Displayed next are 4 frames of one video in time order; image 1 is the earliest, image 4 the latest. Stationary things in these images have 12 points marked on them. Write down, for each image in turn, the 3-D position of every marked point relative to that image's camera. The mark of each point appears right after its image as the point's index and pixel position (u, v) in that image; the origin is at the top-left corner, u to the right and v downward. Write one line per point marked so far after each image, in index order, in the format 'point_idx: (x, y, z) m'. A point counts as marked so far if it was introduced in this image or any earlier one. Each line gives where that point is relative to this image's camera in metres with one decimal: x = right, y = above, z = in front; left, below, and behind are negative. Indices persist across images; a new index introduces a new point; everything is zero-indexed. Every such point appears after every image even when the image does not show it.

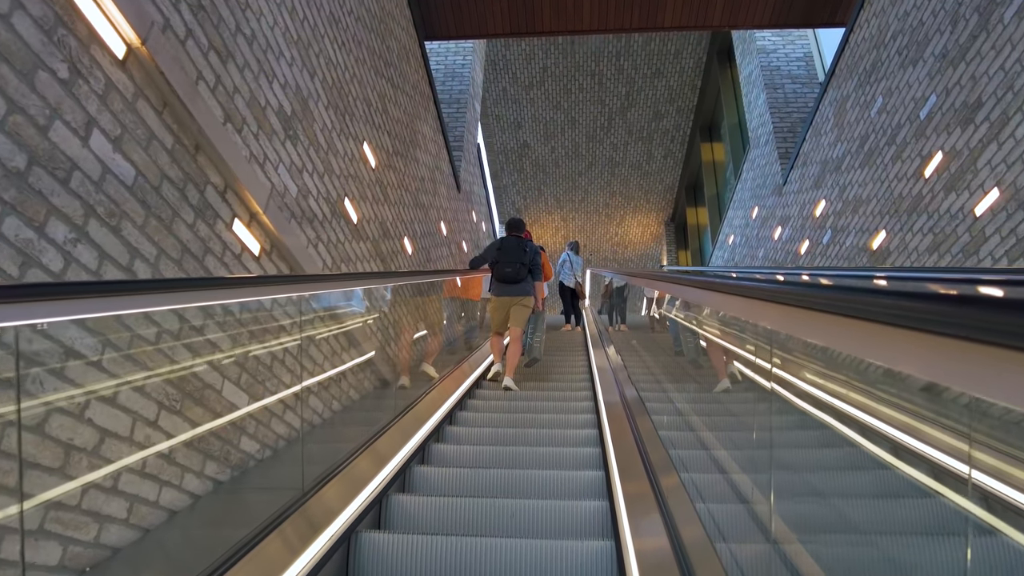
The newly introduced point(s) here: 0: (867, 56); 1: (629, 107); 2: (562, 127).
0: (+2.5, +1.6, +4.8) m
1: (+1.8, +2.8, +10.7) m
2: (+0.8, +2.6, +11.3) m
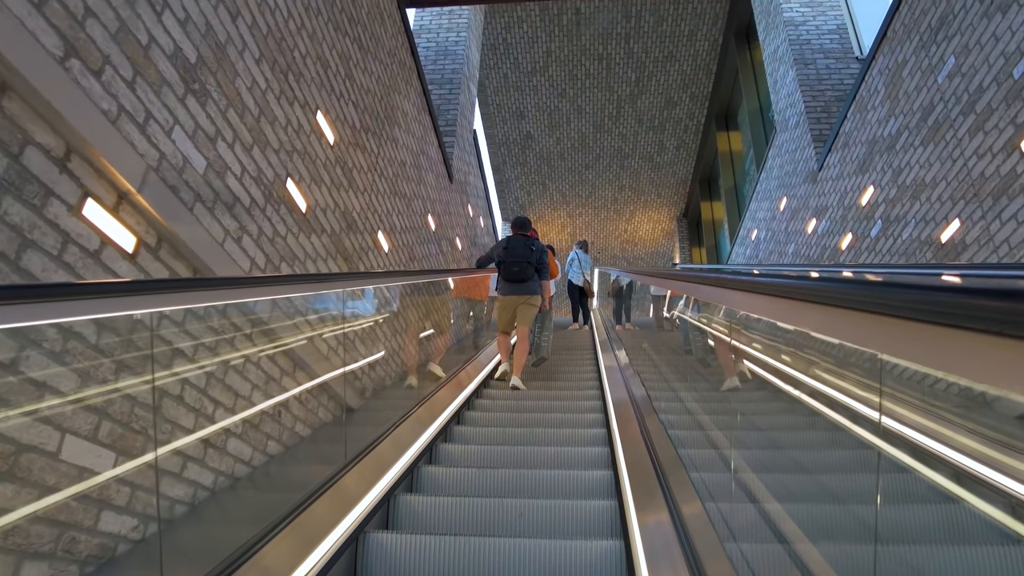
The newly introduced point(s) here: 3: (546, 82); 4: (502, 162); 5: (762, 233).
0: (+2.4, +1.6, +4.2) m
1: (+1.8, +2.8, +10.1) m
2: (+0.8, +2.6, +10.7) m
3: (+0.5, +3.0, +10.1) m
4: (-0.2, +2.2, +12.2) m
5: (+2.7, +0.6, +7.5) m
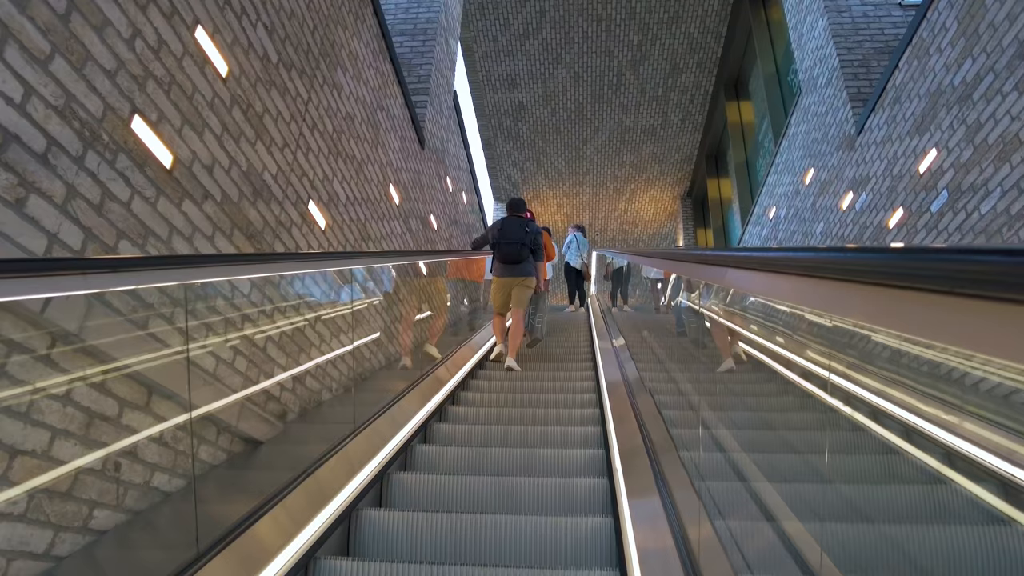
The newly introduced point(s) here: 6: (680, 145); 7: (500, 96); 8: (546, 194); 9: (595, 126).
0: (+2.3, +1.7, +3.5) m
1: (+1.7, +3.0, +9.4) m
2: (+0.7, +2.9, +10.0) m
3: (+0.4, +3.2, +9.3) m
4: (-0.3, +2.5, +11.4) m
5: (+2.6, +0.7, +6.8) m
6: (+2.7, +2.3, +11.3) m
7: (-0.2, +2.8, +10.4) m
8: (+0.6, +1.7, +12.9) m
9: (+1.3, +2.5, +10.9) m
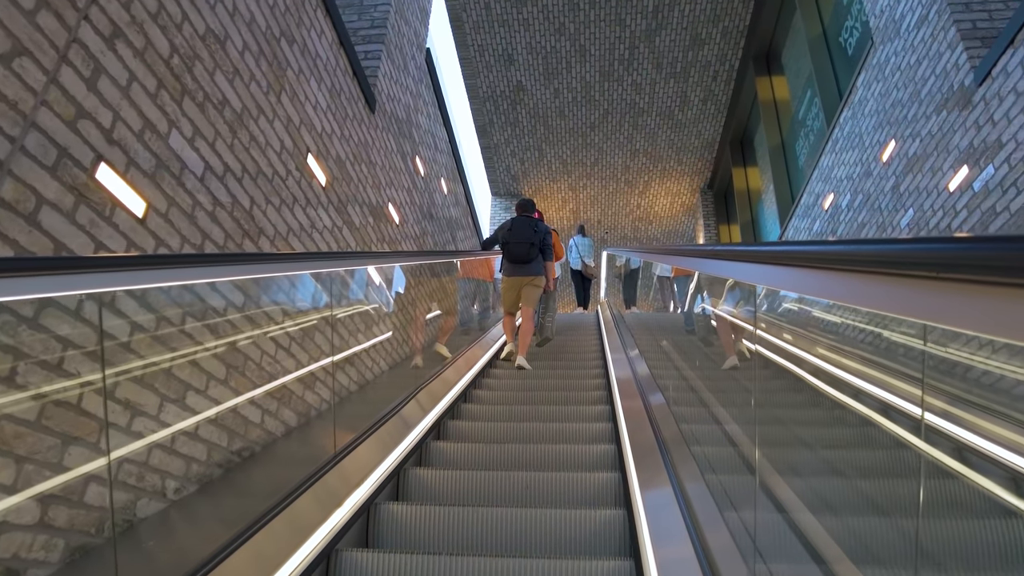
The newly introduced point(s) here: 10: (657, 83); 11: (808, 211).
0: (+2.3, +1.6, +2.4) m
1: (+1.7, +3.0, +8.3) m
2: (+0.7, +2.8, +8.9) m
3: (+0.3, +3.1, +8.3) m
4: (-0.3, +2.4, +10.4) m
5: (+2.5, +0.7, +5.7) m
6: (+2.7, +2.2, +10.2) m
7: (-0.2, +2.8, +9.3) m
8: (+0.7, +1.7, +11.8) m
9: (+1.3, +2.4, +9.8) m
10: (+1.9, +2.6, +9.3) m
11: (+2.7, +0.7, +6.7) m
